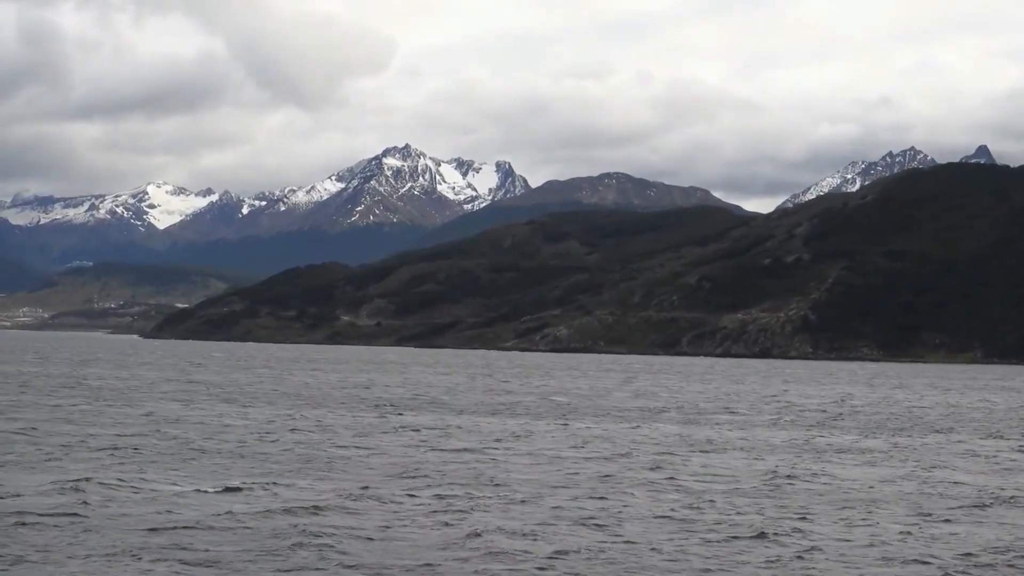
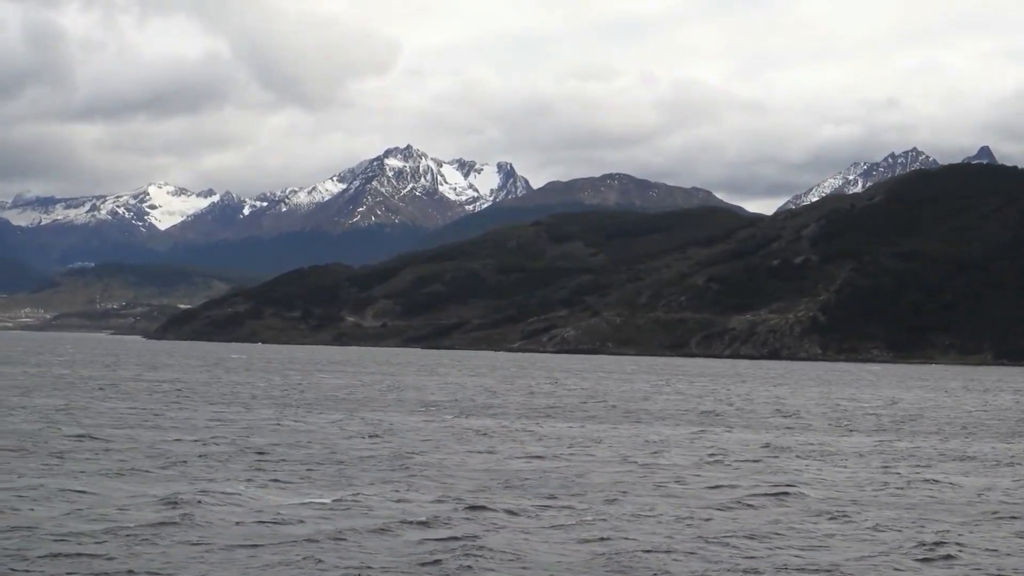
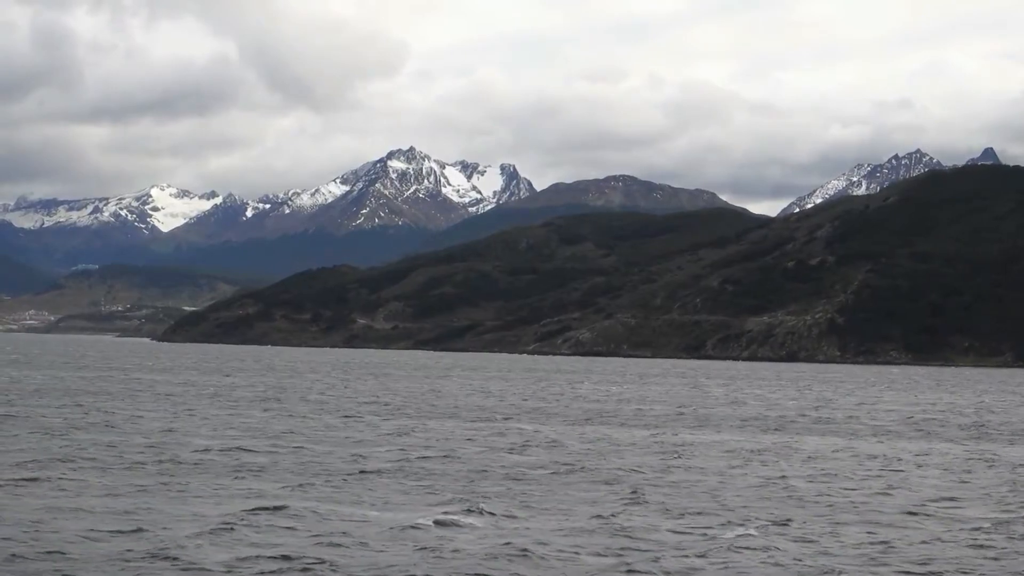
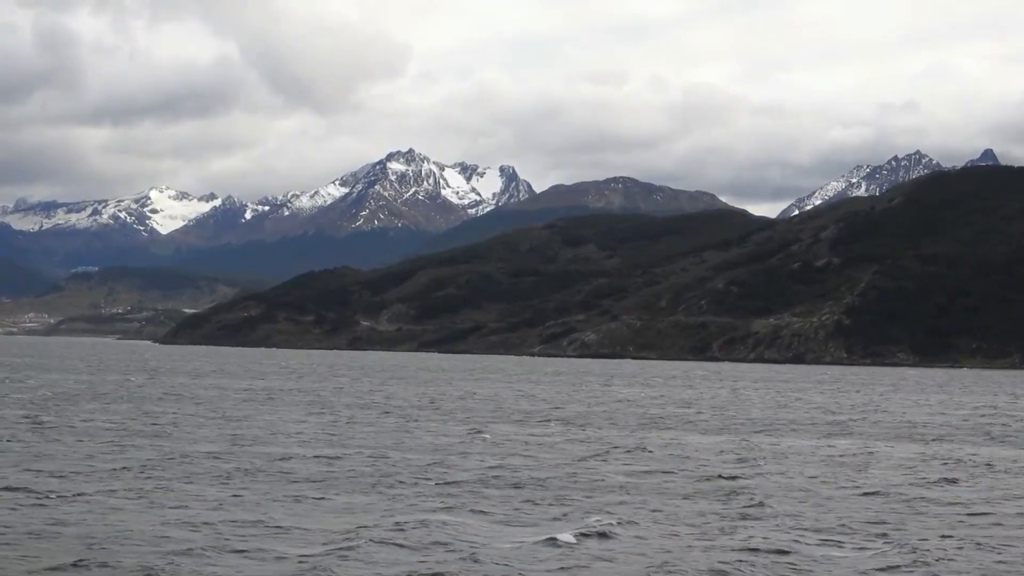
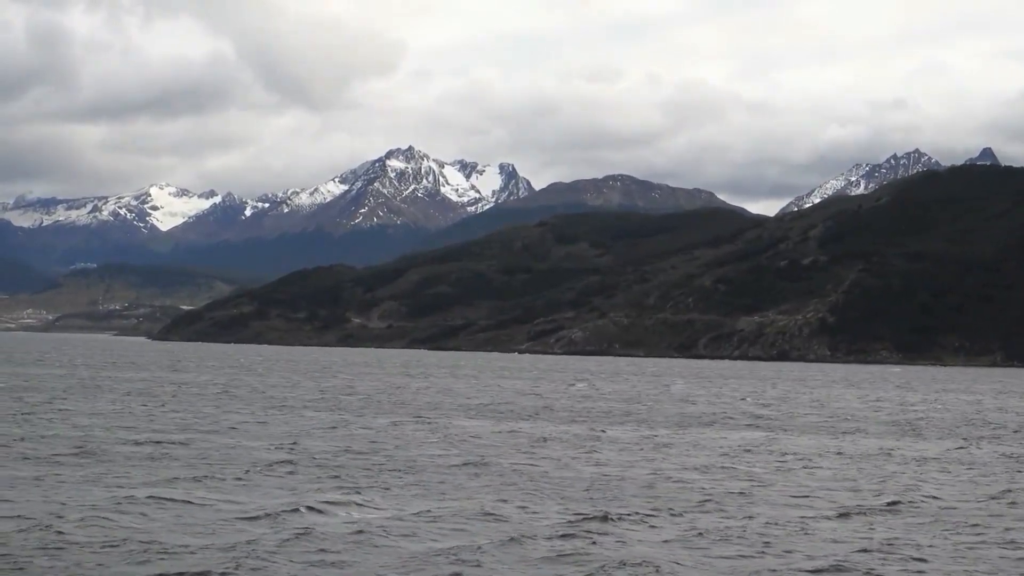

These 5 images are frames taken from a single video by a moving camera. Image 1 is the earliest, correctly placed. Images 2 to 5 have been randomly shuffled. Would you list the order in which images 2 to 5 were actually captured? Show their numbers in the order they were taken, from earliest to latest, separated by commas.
2, 5, 3, 4
